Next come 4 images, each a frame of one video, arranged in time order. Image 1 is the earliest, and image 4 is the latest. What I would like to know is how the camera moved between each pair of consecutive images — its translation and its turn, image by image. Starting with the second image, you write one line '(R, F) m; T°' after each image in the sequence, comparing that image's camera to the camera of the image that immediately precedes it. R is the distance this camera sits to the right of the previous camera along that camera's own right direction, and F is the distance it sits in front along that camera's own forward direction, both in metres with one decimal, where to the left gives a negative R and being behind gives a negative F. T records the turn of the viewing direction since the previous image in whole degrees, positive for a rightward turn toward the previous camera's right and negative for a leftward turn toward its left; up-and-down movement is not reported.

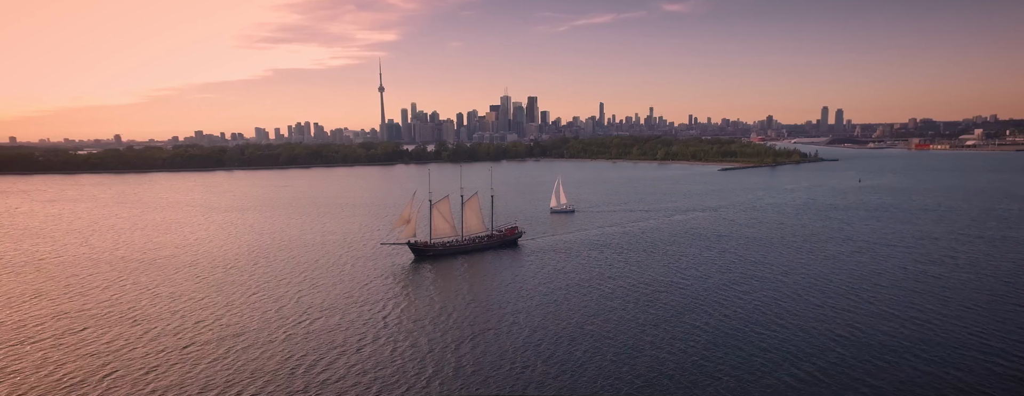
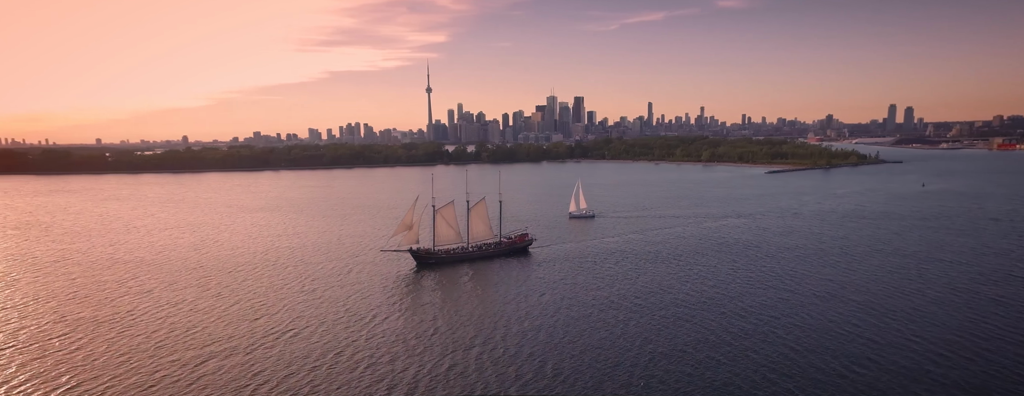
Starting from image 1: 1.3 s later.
(+3.6, +2.4) m; -5°
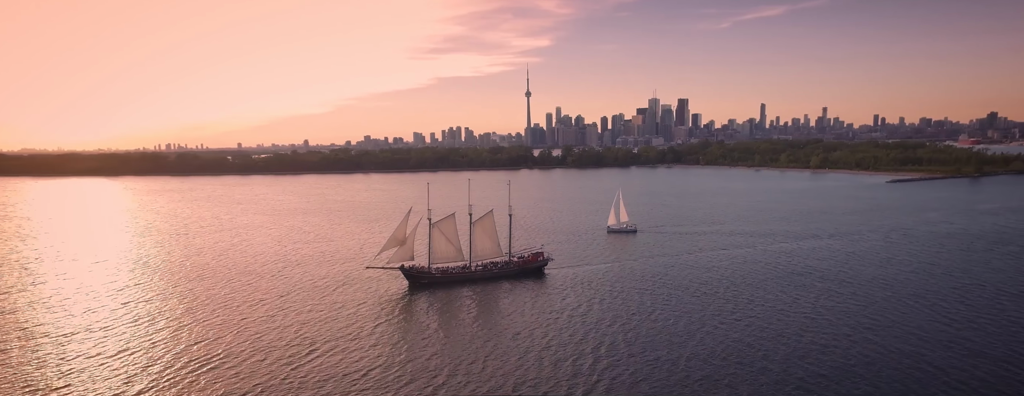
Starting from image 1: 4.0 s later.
(+7.3, +7.2) m; -11°
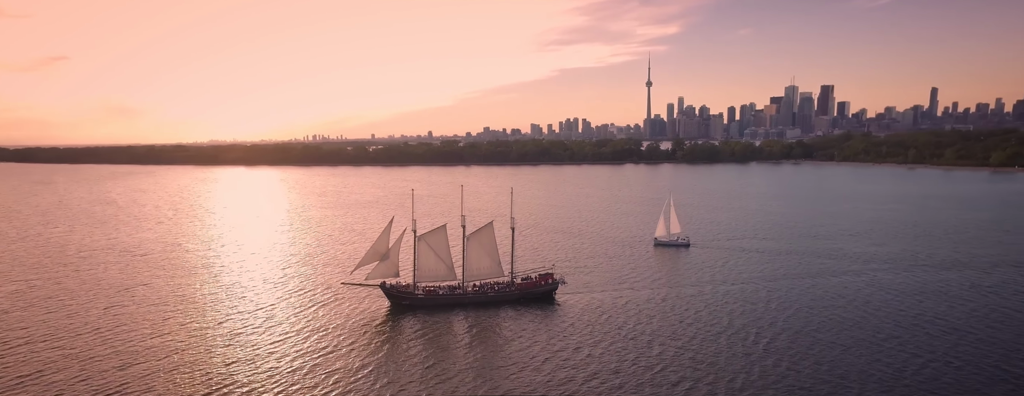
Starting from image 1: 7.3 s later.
(+7.8, +8.4) m; -13°
